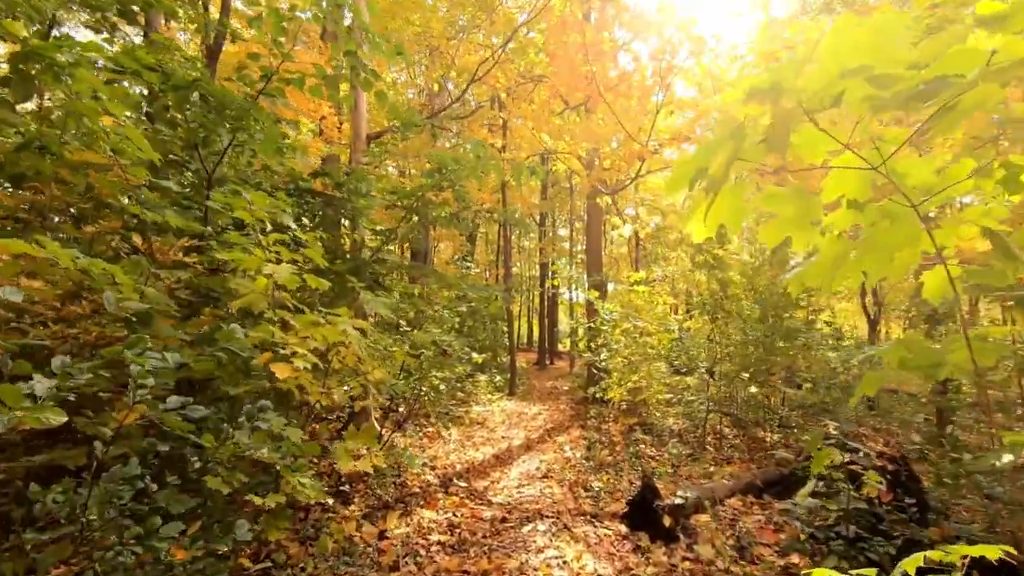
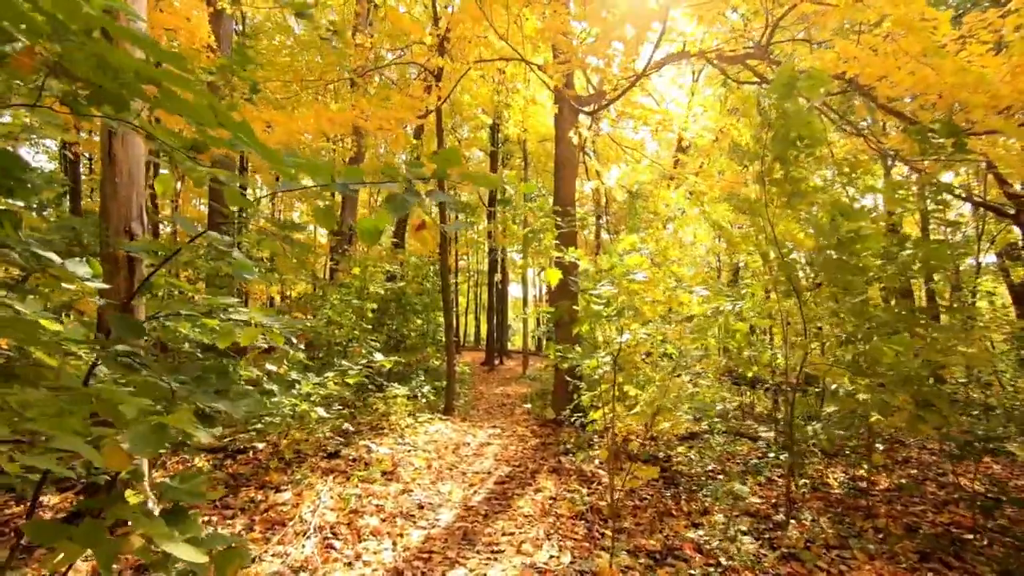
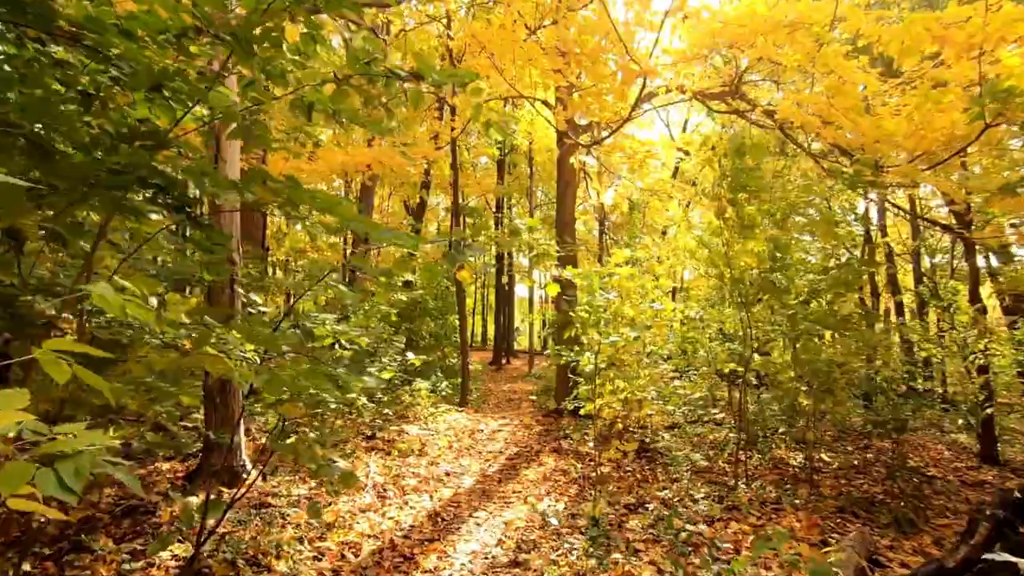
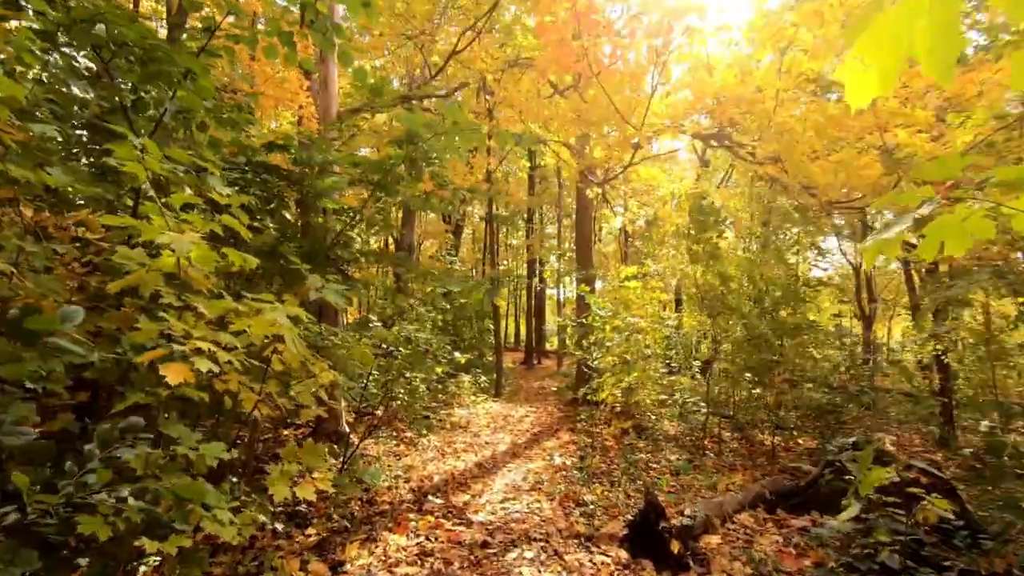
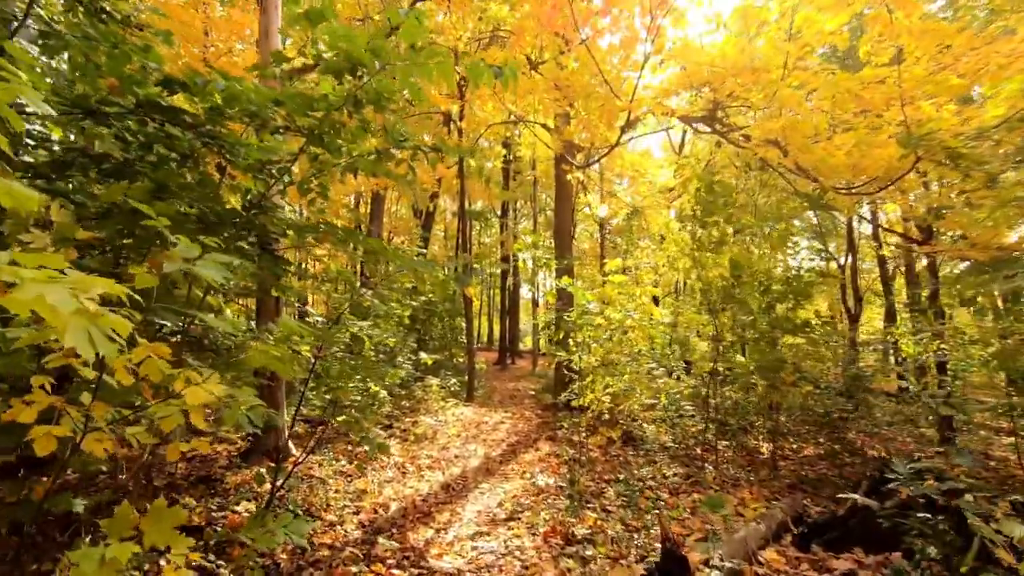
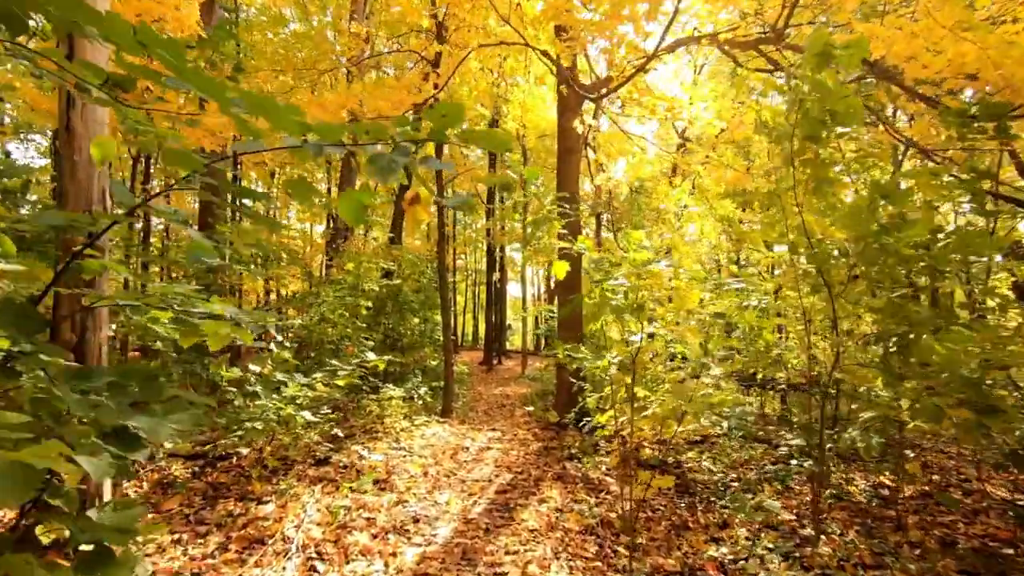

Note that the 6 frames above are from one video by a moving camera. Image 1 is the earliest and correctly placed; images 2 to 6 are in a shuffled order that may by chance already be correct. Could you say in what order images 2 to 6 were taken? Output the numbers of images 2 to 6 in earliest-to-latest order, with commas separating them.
4, 5, 3, 2, 6
